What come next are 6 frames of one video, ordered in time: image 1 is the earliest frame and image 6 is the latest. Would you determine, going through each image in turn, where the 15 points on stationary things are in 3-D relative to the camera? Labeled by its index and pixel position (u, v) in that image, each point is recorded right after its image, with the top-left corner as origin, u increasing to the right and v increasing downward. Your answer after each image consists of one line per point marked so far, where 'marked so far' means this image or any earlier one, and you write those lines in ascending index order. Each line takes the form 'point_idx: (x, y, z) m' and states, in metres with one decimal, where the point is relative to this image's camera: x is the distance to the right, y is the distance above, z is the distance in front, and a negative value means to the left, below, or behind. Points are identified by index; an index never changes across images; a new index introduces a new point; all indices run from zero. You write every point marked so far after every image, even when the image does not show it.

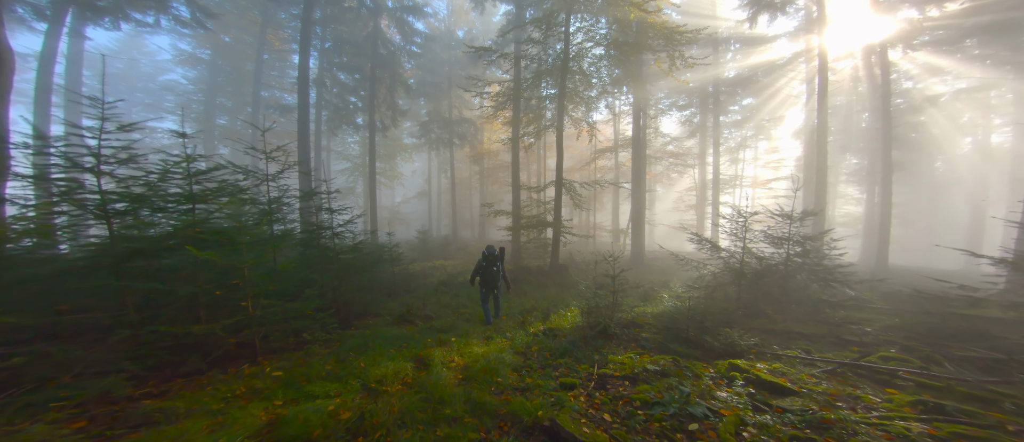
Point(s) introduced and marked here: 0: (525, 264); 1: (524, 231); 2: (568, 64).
0: (+0.5, -1.7, +13.6) m
1: (+0.4, -0.4, +13.6) m
2: (+2.2, +6.0, +14.2) m
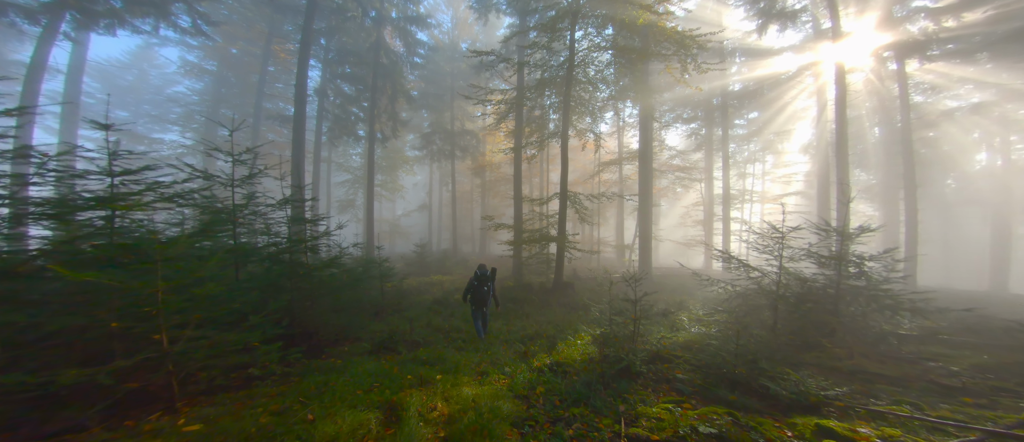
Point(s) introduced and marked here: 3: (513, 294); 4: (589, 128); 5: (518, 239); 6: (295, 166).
0: (+0.5, -2.1, +12.8) m
1: (+0.4, -0.9, +12.9) m
2: (+2.3, +5.5, +13.7) m
3: (0.0, -1.9, +9.5) m
4: (+3.1, +3.6, +14.8) m
5: (+0.2, -0.6, +12.2) m
6: (-7.4, +1.7, +12.5) m
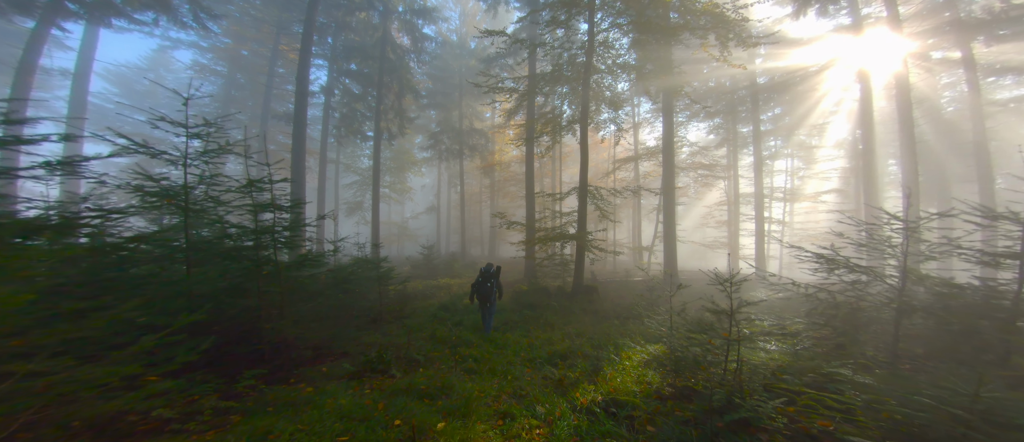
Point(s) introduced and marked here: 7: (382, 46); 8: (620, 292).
0: (+1.0, -2.0, +11.6) m
1: (+0.9, -0.8, +11.7) m
2: (+2.8, +5.6, +12.6) m
3: (+0.4, -1.8, +8.3) m
4: (+3.6, +3.7, +13.6) m
5: (+0.6, -0.5, +11.1) m
6: (-6.9, +1.8, +11.6) m
7: (-6.9, +9.3, +19.4) m
8: (+2.8, -1.9, +9.7) m
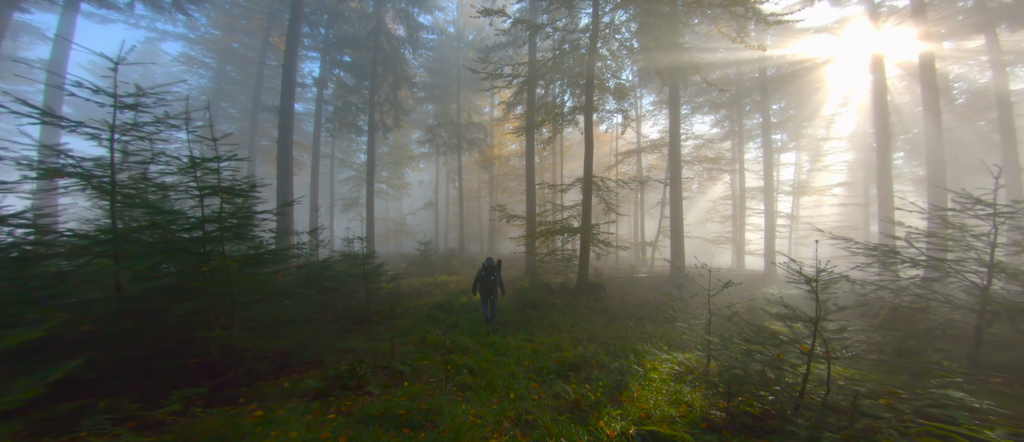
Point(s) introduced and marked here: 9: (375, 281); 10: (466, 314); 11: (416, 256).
0: (+1.0, -1.8, +11.0) m
1: (+0.9, -0.6, +11.1) m
2: (+2.7, +5.8, +11.9) m
3: (+0.4, -1.6, +7.7) m
4: (+3.6, +3.9, +13.0) m
5: (+0.6, -0.3, +10.4) m
6: (-6.9, +2.0, +10.9) m
7: (-7.0, +9.5, +18.7) m
8: (+2.8, -1.7, +9.0) m
9: (-2.4, -1.0, +6.1) m
10: (-0.9, -1.8, +6.9) m
11: (-4.1, -1.5, +15.6) m
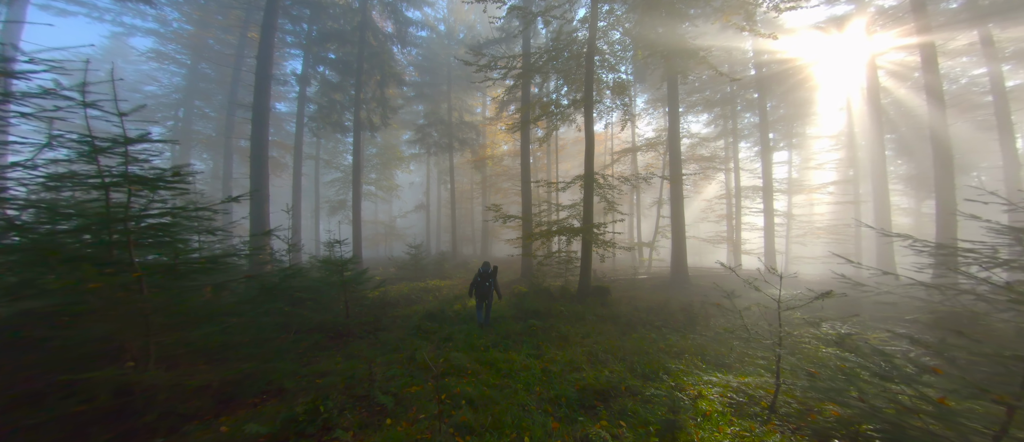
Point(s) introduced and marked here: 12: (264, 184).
0: (+0.9, -1.8, +10.3) m
1: (+0.8, -0.6, +10.4) m
2: (+2.5, +5.8, +11.3) m
3: (+0.4, -1.6, +7.0) m
4: (+3.4, +3.9, +12.4) m
5: (+0.5, -0.3, +9.8) m
6: (-7.1, +1.9, +10.1) m
7: (-7.3, +9.4, +17.9) m
8: (+2.8, -1.7, +8.4) m
9: (-2.4, -1.0, +5.4) m
10: (-0.9, -1.7, +6.2) m
11: (-4.3, -1.6, +14.8) m
12: (-6.7, +1.0, +9.9) m
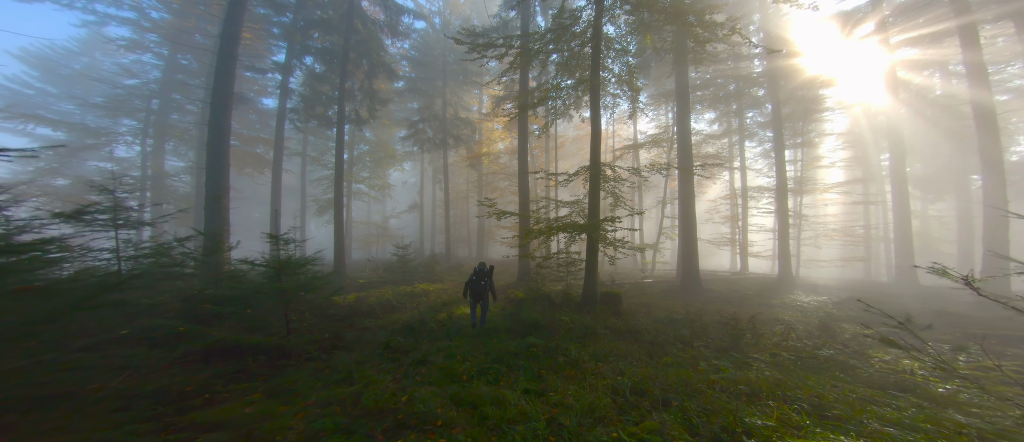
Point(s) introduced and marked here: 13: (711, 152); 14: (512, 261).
0: (+0.8, -1.8, +9.2) m
1: (+0.7, -0.5, +9.3) m
2: (+2.4, +5.9, +10.3) m
3: (+0.3, -1.5, +5.8) m
4: (+3.3, +4.0, +11.3) m
5: (+0.4, -0.2, +8.6) m
6: (-7.2, +2.0, +8.9) m
7: (-7.5, +9.4, +16.8) m
8: (+2.7, -1.6, +7.3) m
9: (-2.5, -0.9, +4.2) m
10: (-0.9, -1.6, +5.0) m
11: (-4.5, -1.5, +13.6) m
12: (-6.8, +1.1, +8.7) m
13: (+10.6, +3.8, +19.2) m
14: (-0.1, -1.8, +17.3) m
